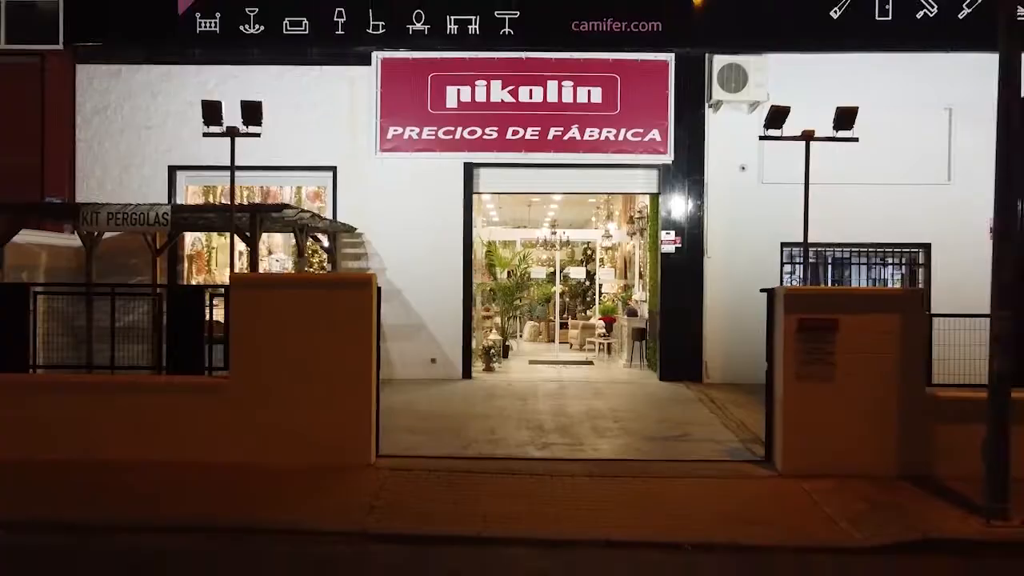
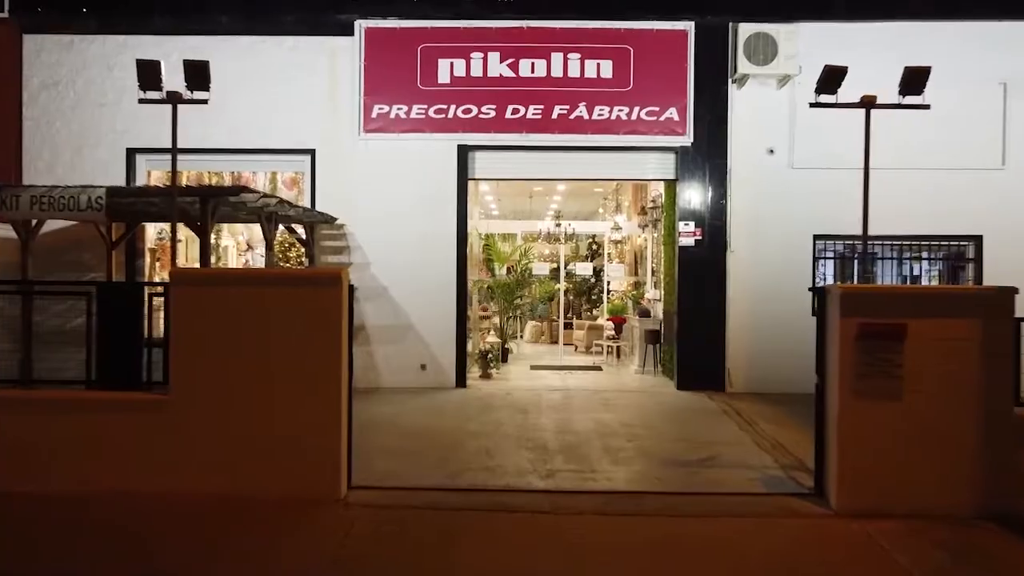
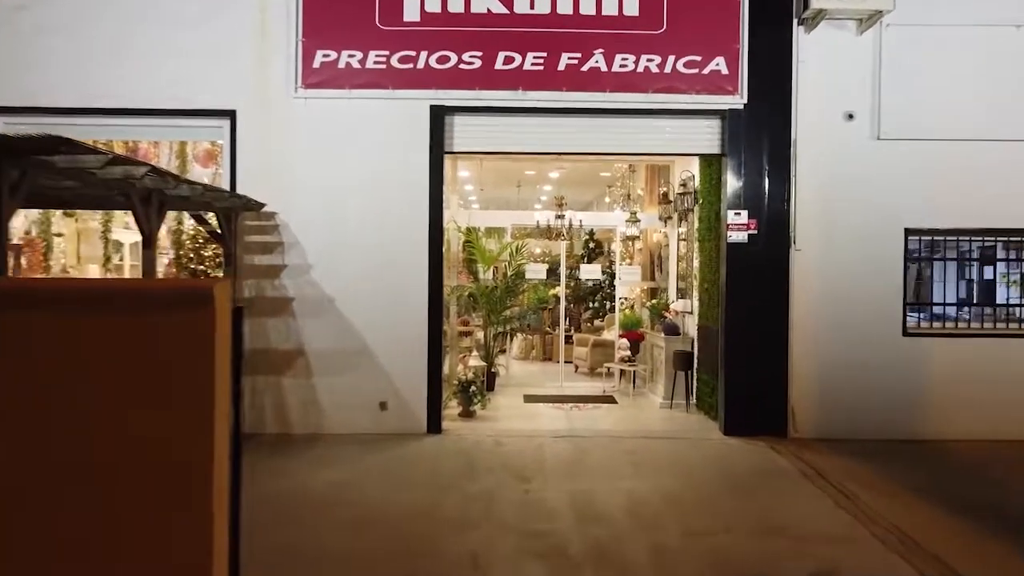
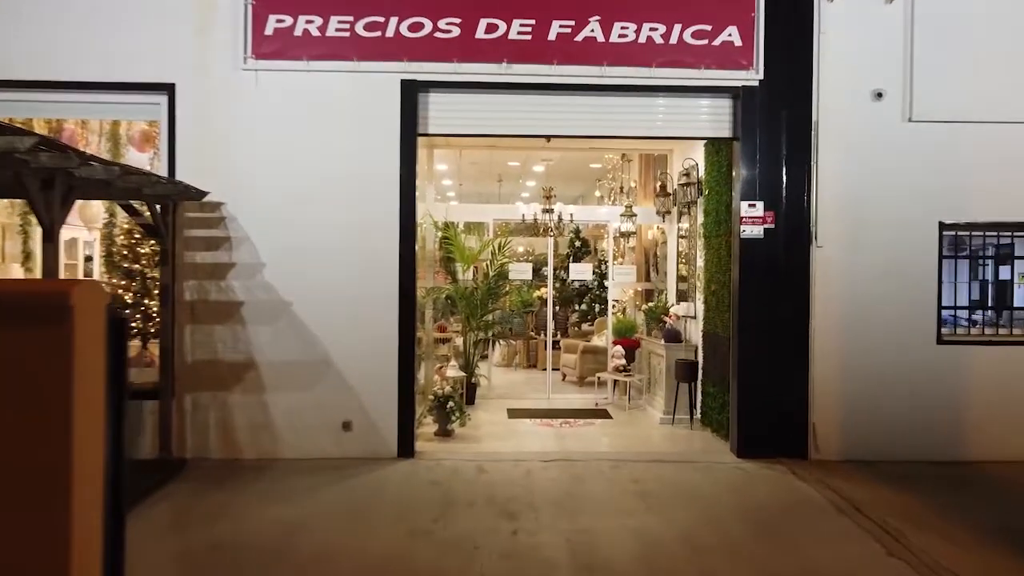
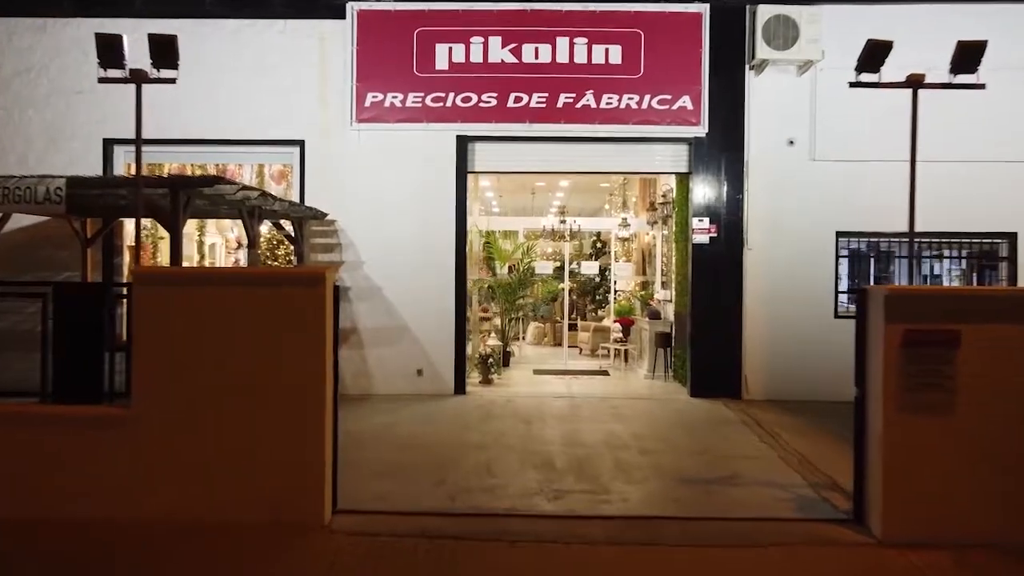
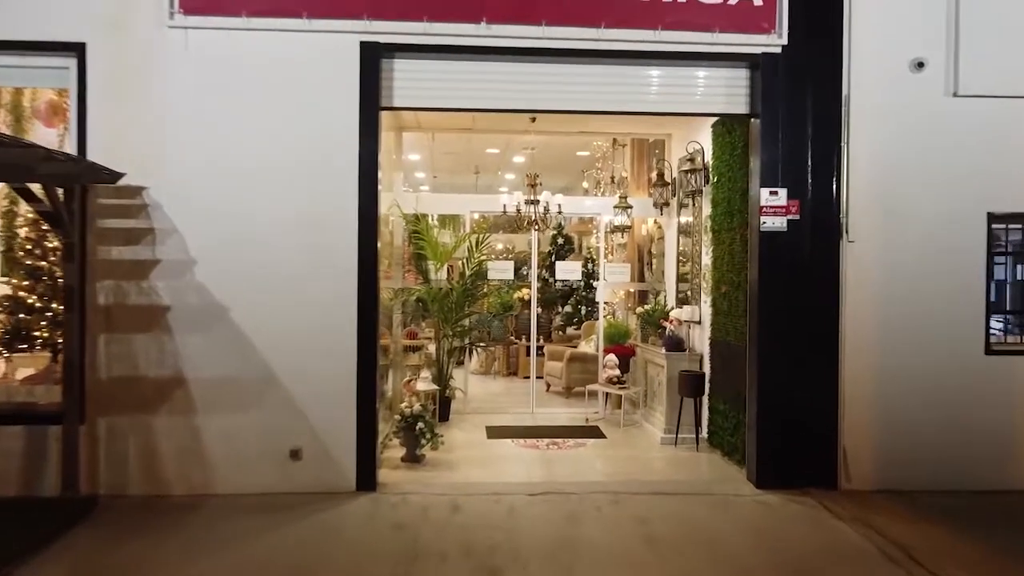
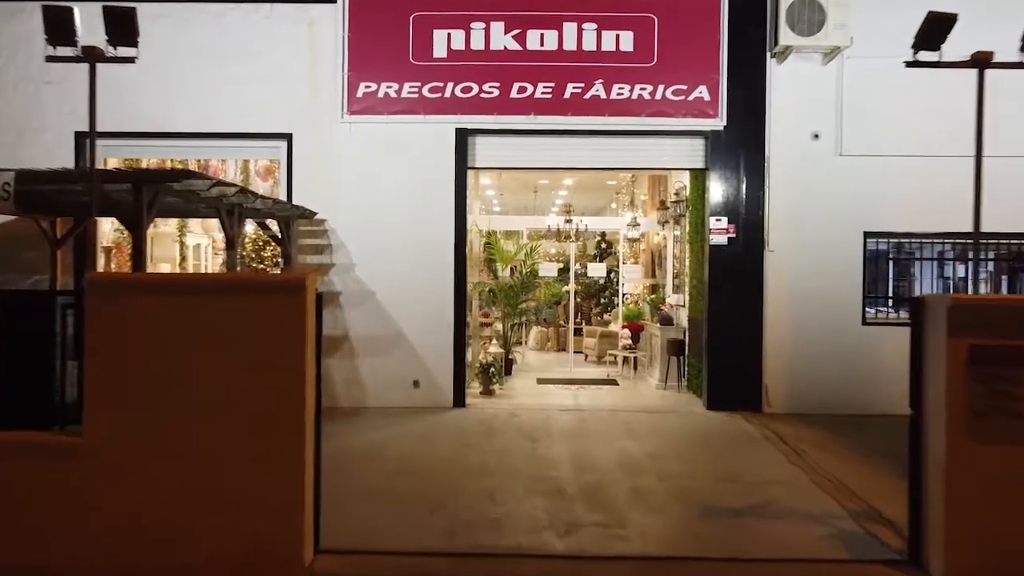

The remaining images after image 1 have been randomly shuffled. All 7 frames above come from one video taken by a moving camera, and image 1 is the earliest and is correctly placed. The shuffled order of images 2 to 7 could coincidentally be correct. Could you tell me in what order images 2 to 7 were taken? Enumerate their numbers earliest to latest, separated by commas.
2, 5, 7, 3, 4, 6
